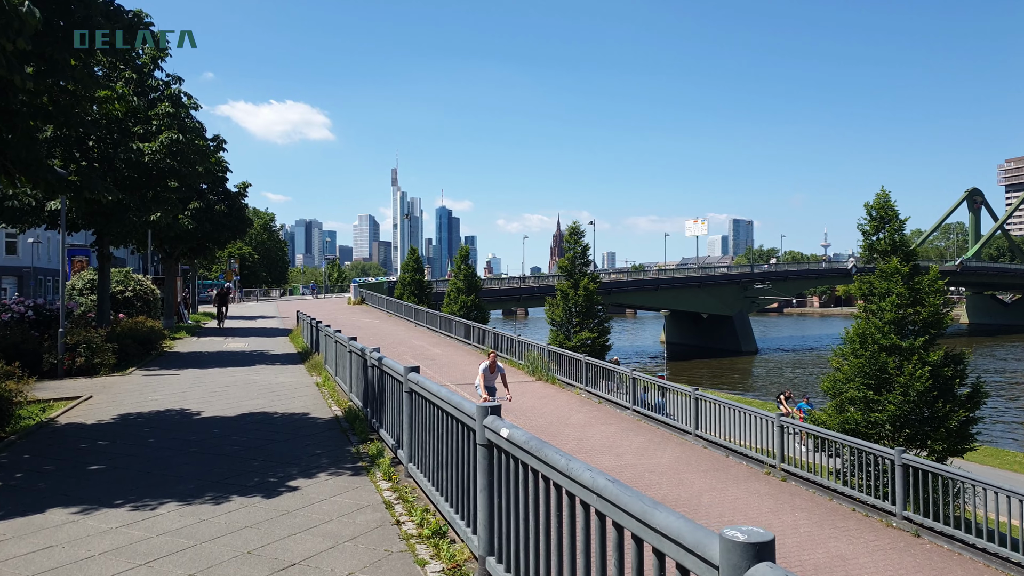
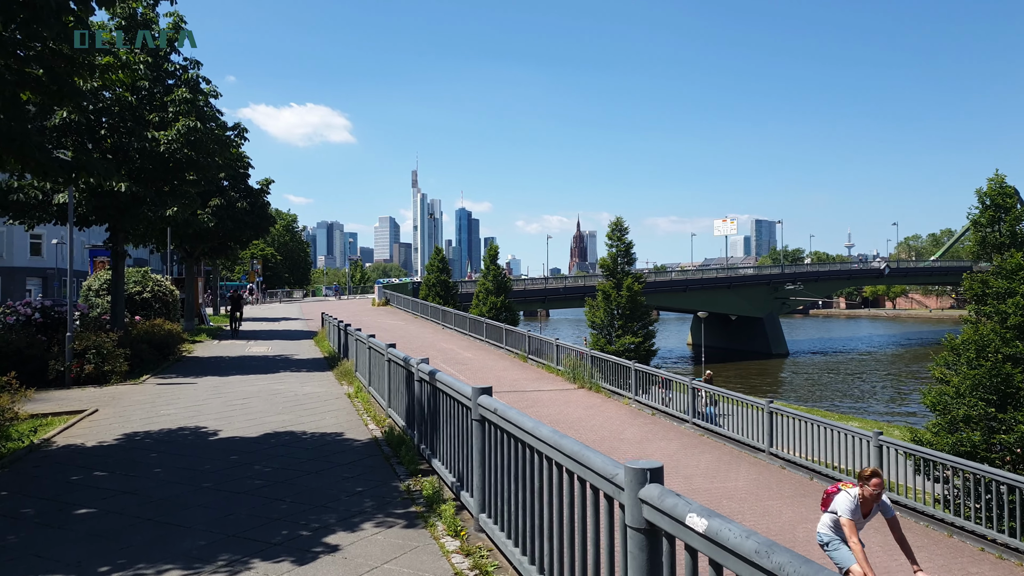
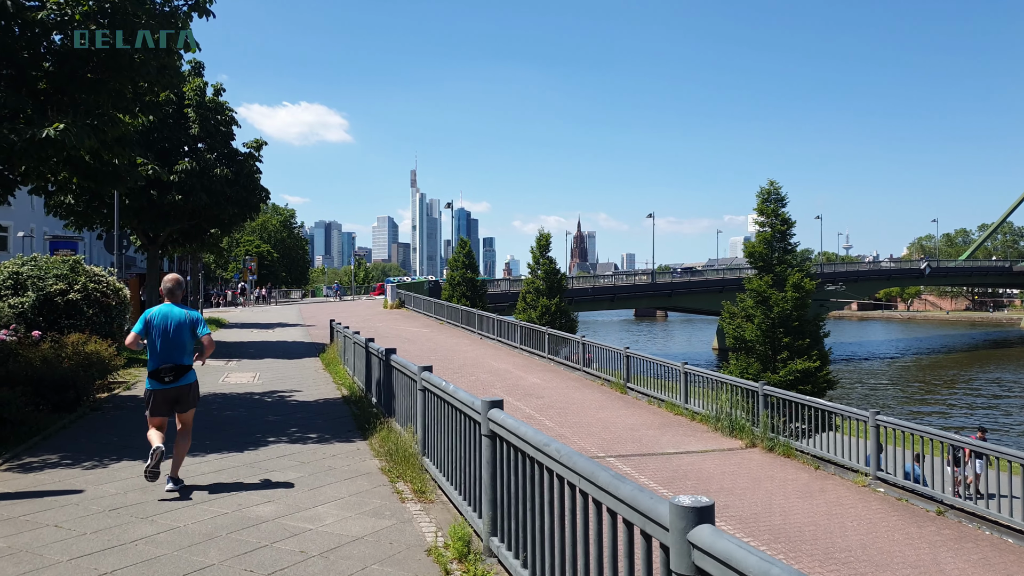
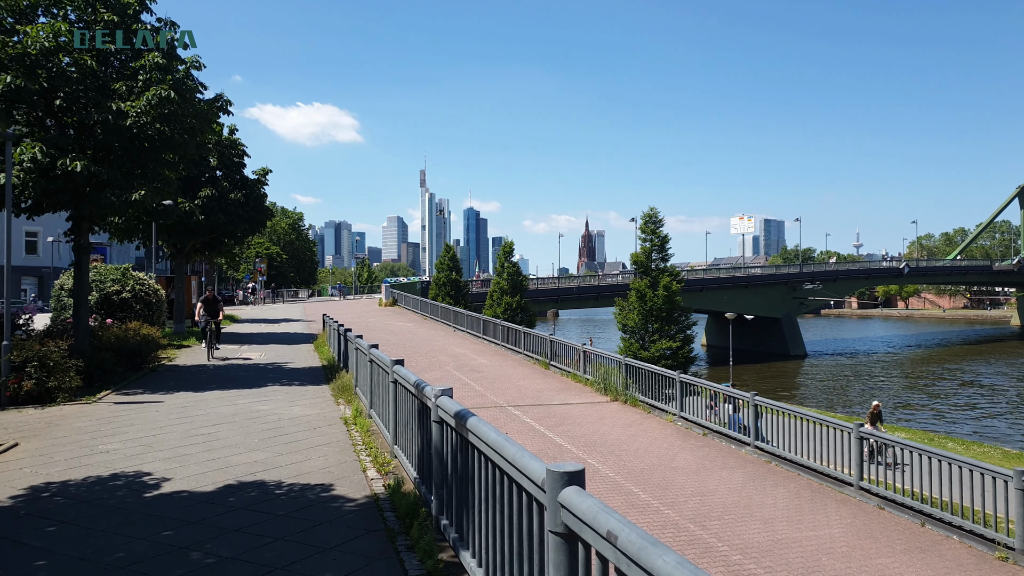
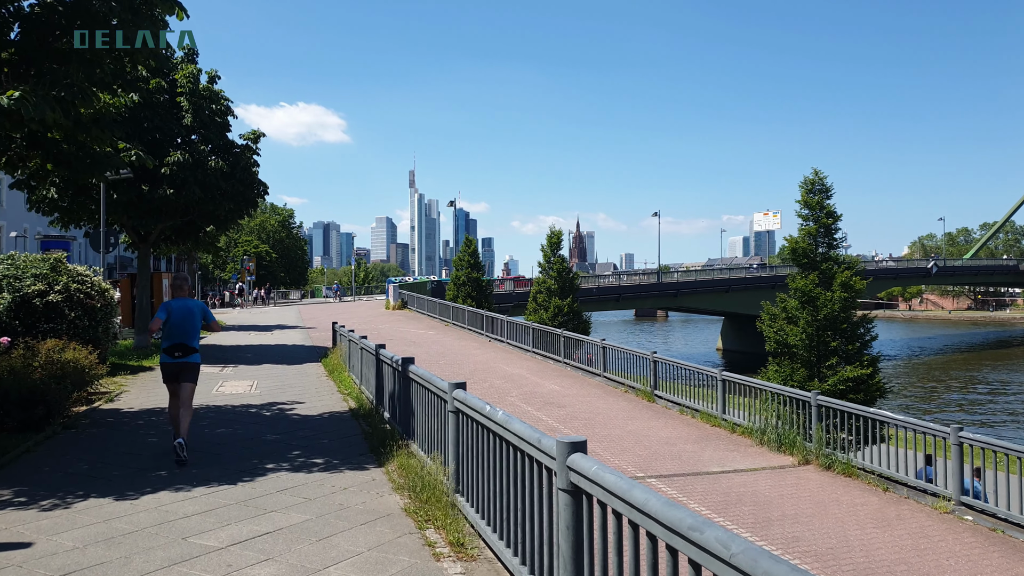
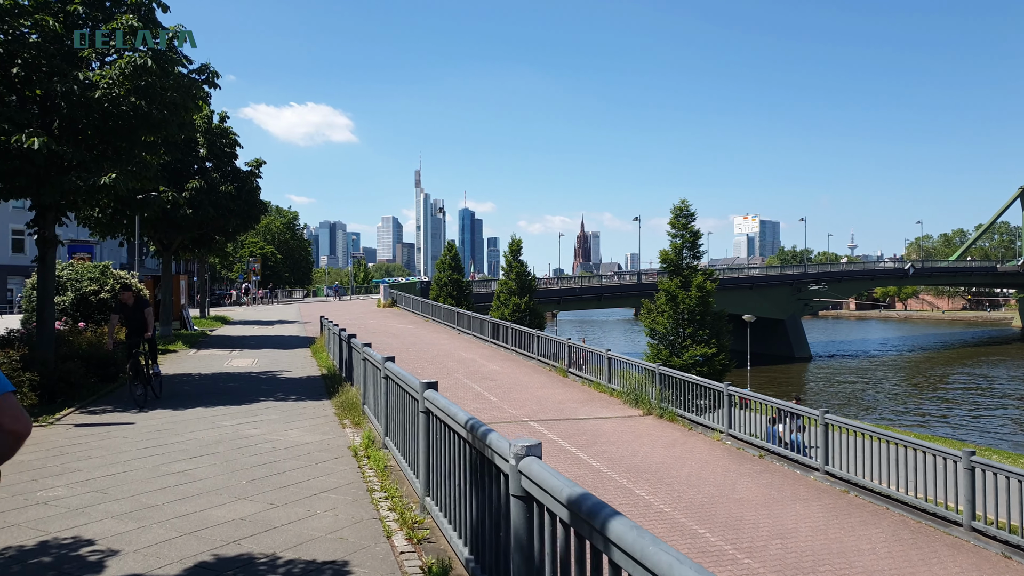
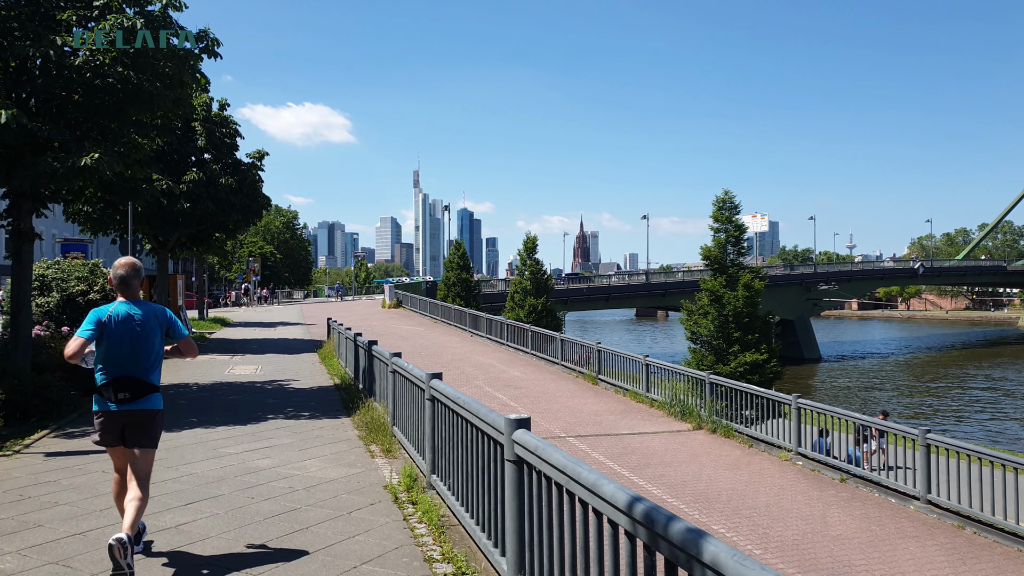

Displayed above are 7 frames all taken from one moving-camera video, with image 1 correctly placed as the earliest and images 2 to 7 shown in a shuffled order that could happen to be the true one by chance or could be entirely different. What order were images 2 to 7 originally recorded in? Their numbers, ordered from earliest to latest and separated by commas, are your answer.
2, 4, 6, 7, 3, 5
